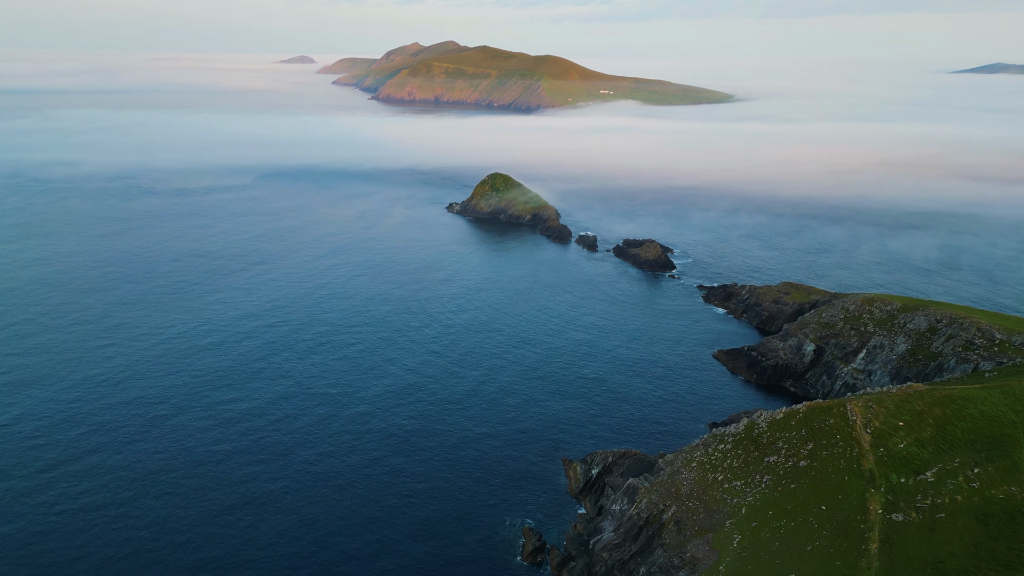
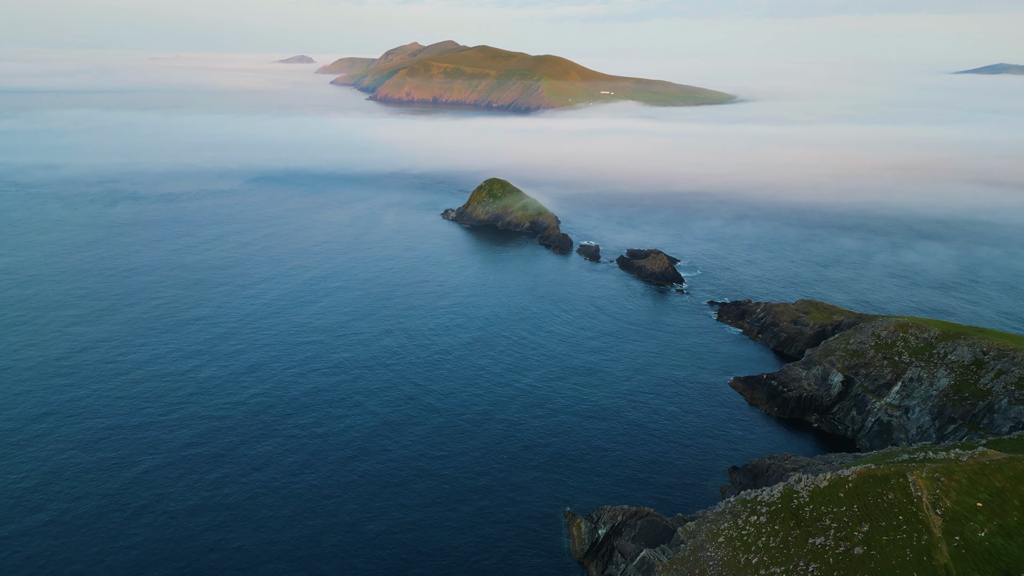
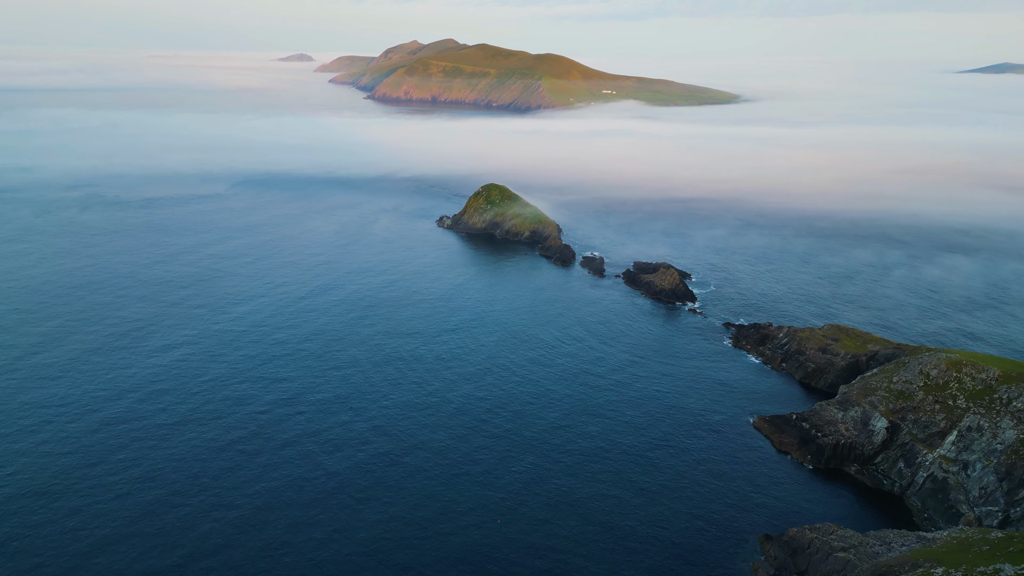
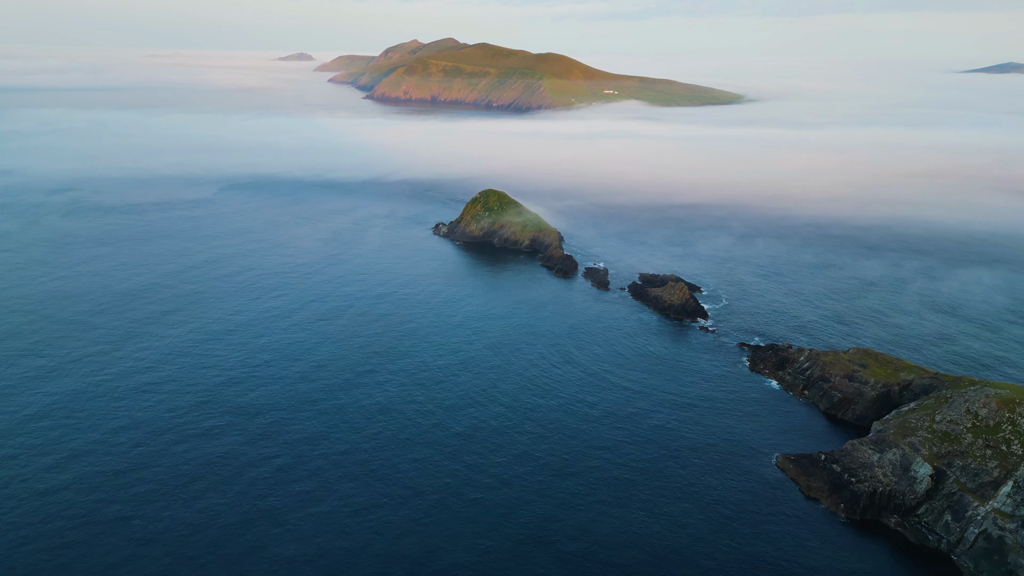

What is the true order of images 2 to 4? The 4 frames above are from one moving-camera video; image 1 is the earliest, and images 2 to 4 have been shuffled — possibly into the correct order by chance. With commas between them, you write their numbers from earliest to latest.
2, 3, 4
